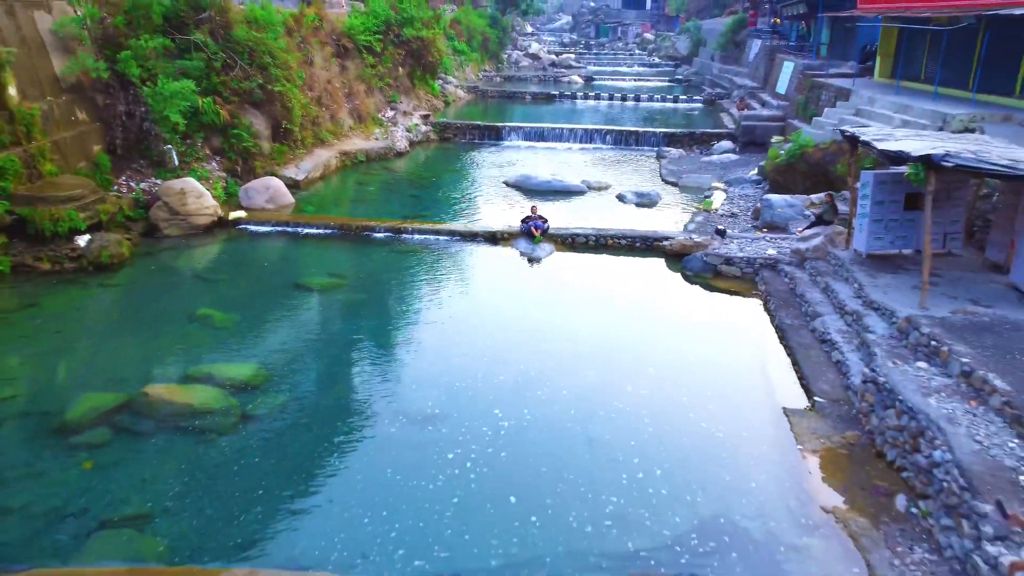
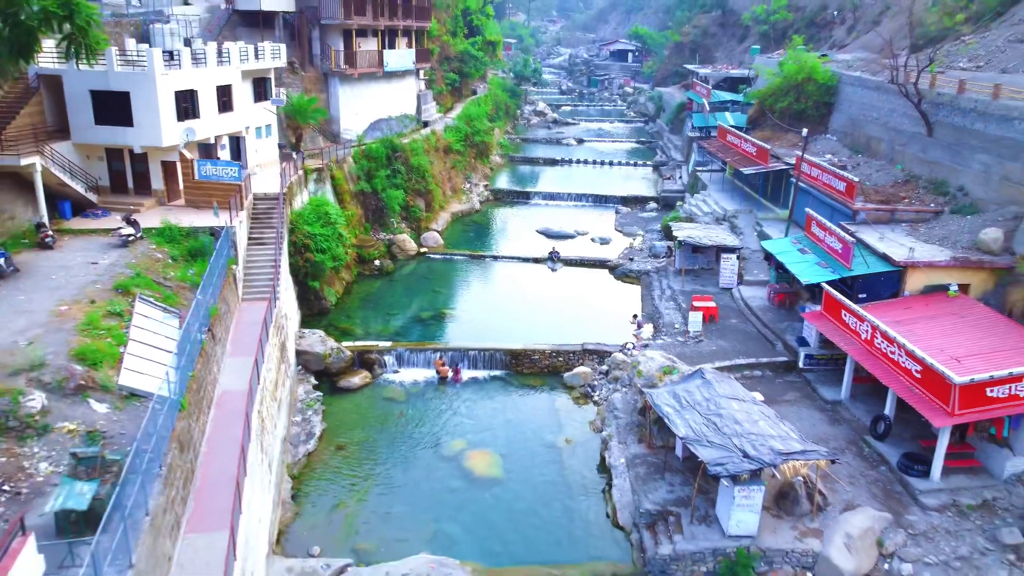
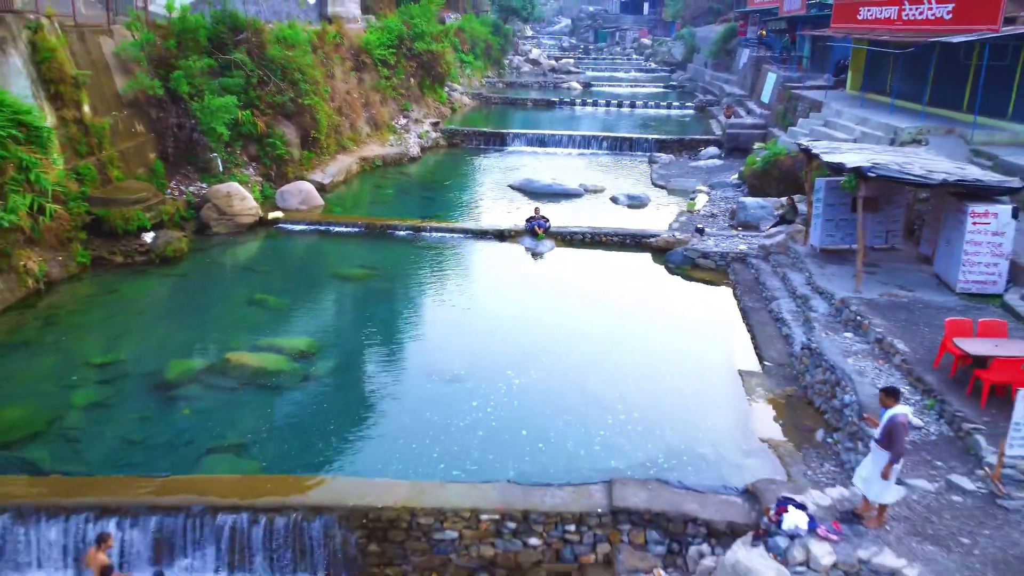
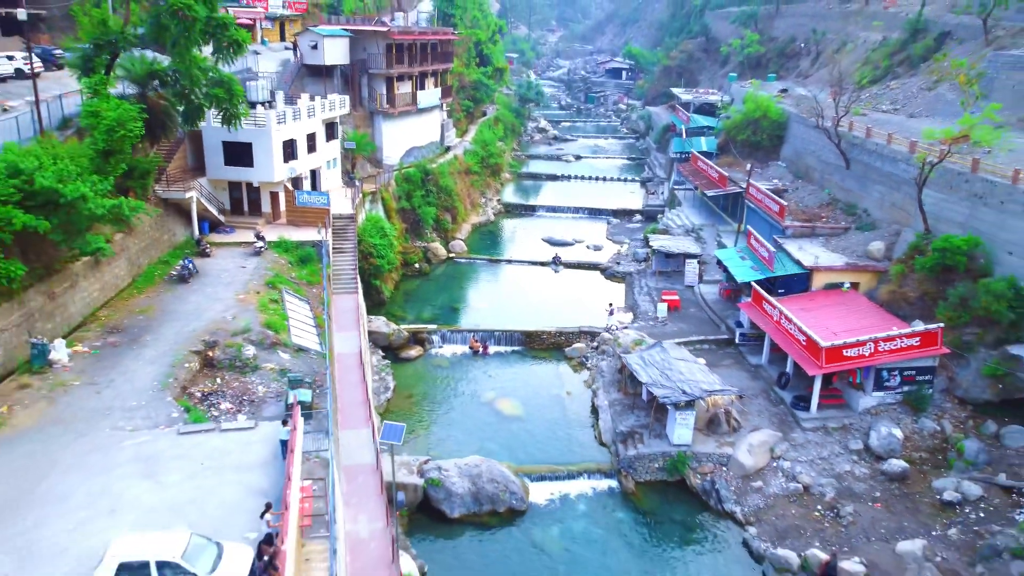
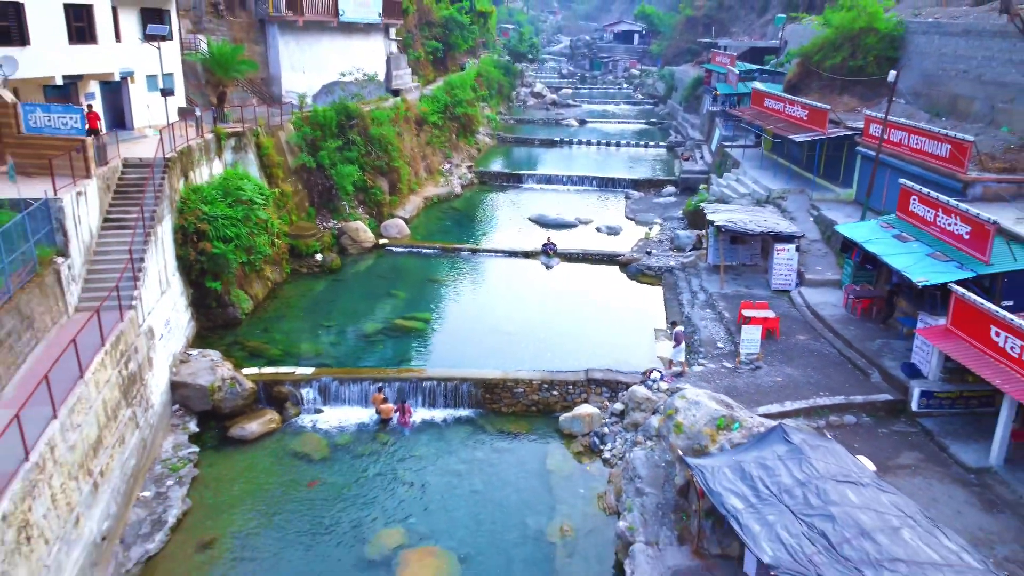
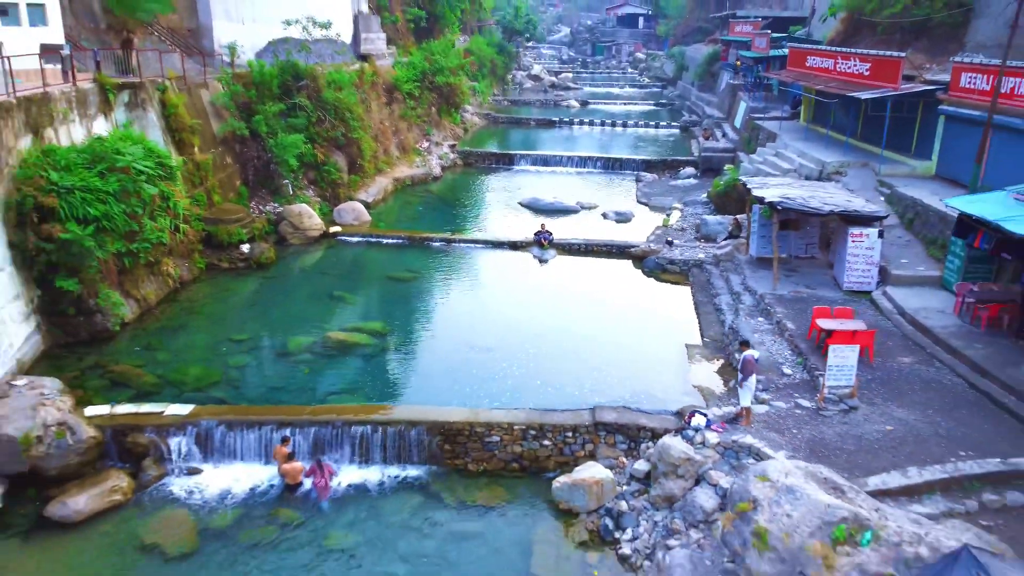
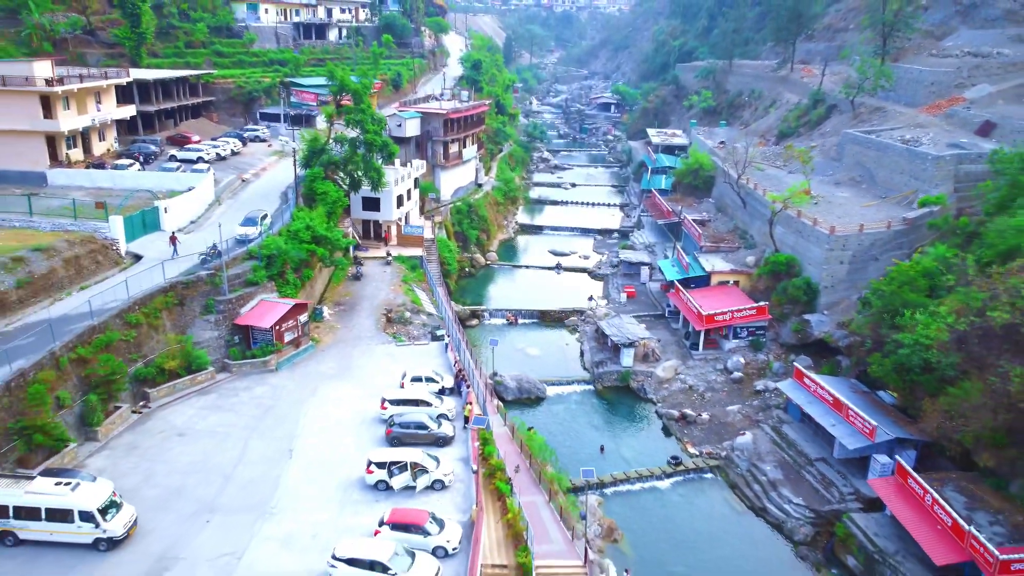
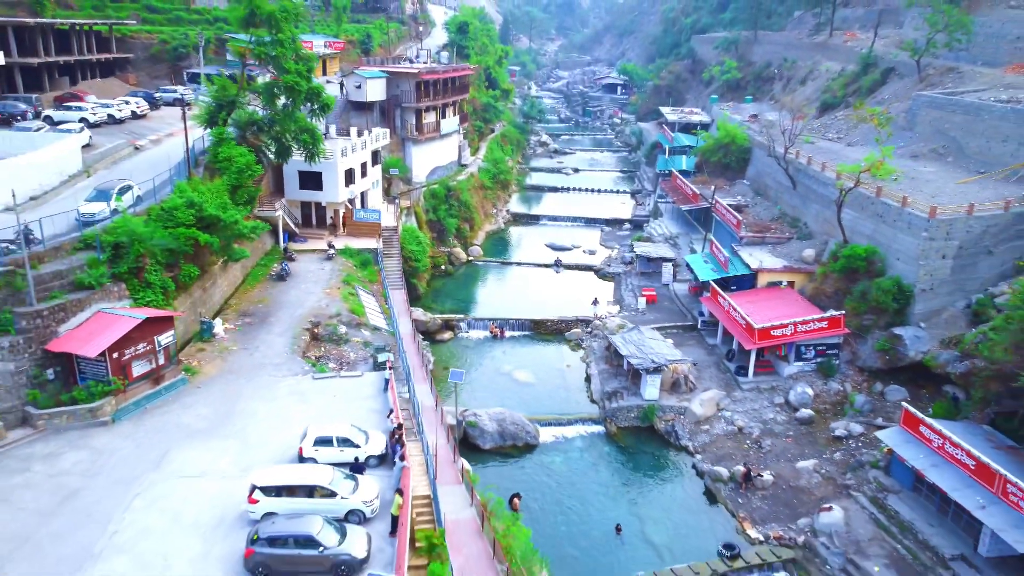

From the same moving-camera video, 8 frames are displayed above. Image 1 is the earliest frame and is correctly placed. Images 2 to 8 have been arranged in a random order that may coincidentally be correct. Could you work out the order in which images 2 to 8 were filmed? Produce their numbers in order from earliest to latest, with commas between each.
3, 6, 5, 2, 4, 8, 7
